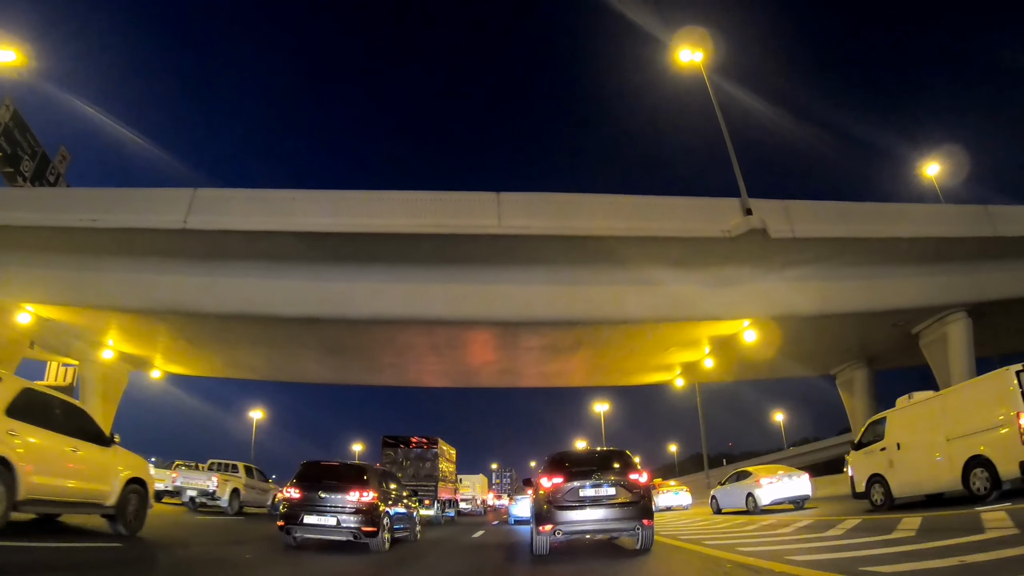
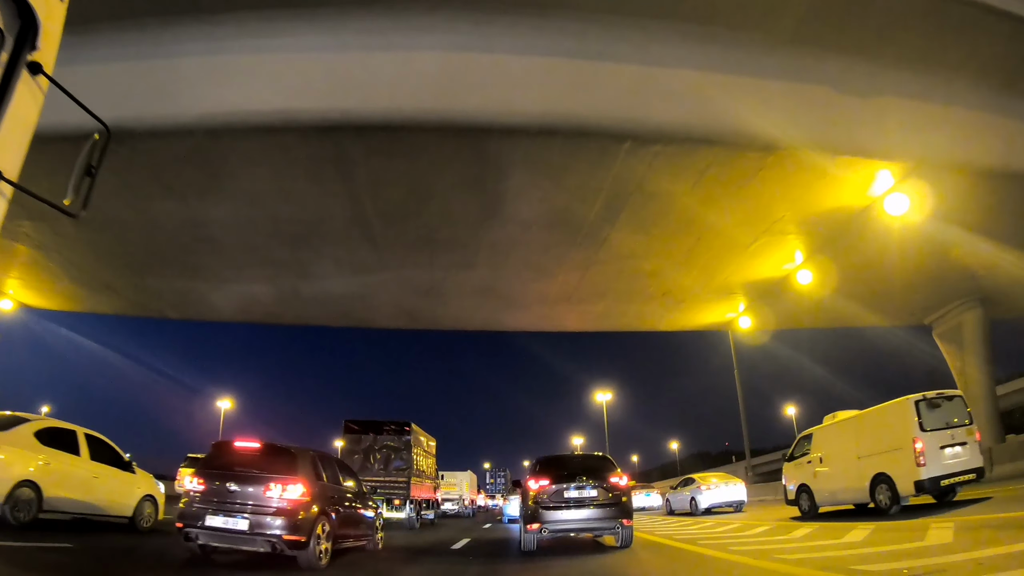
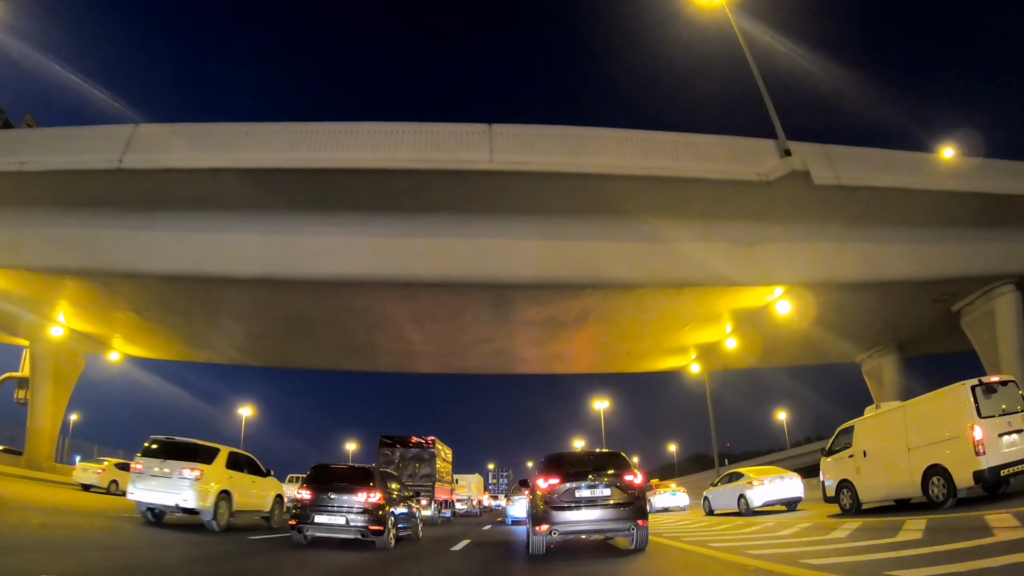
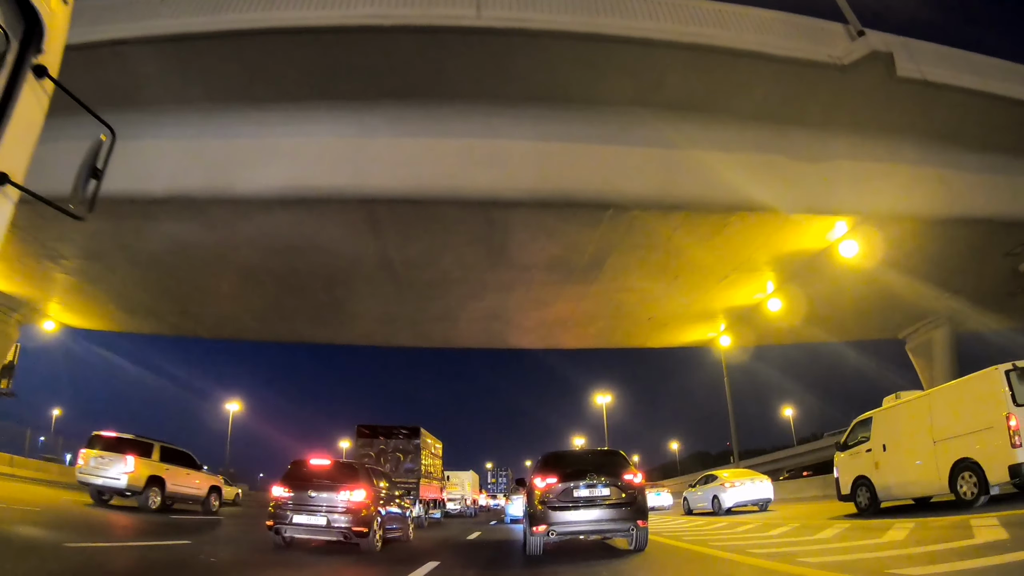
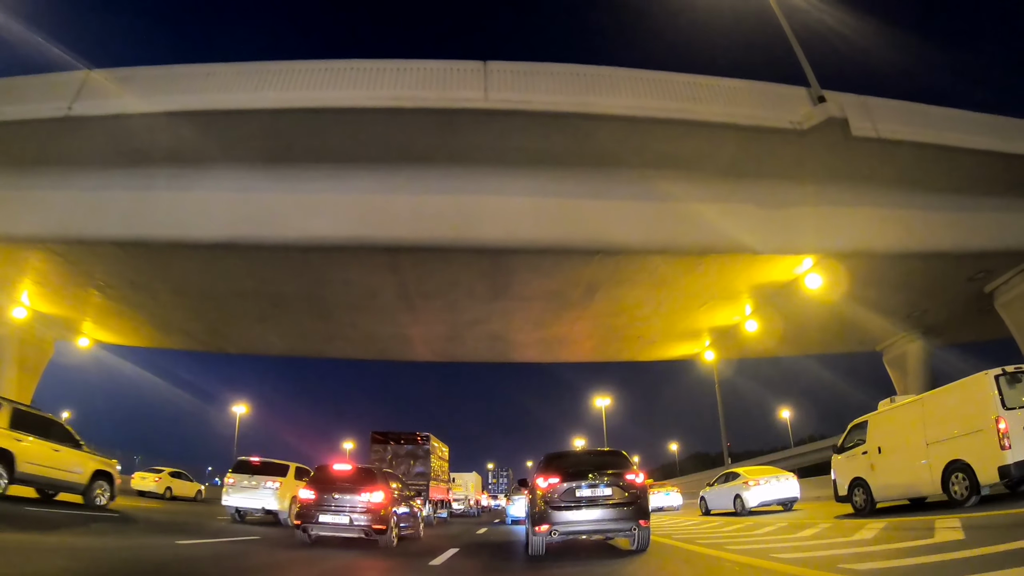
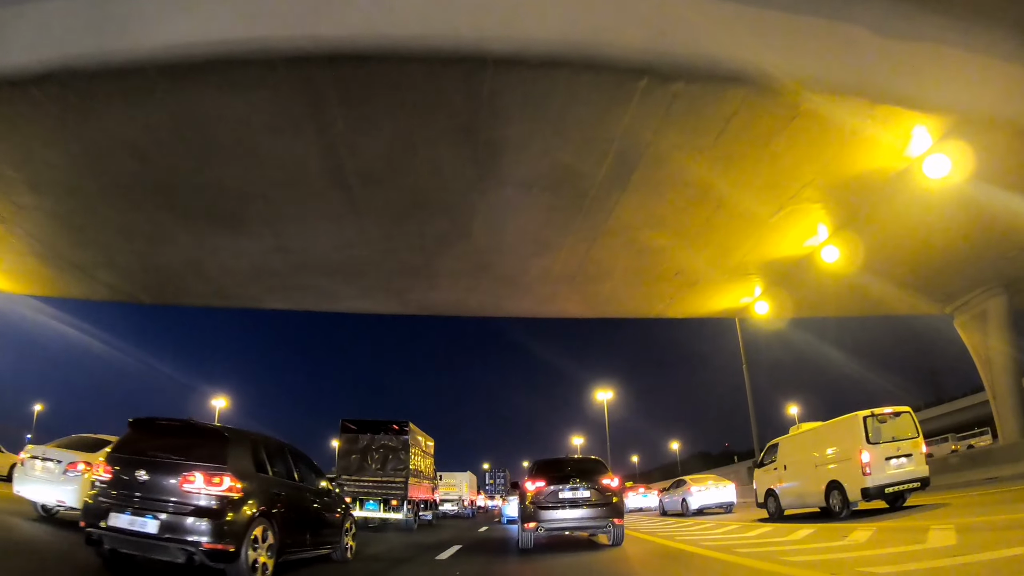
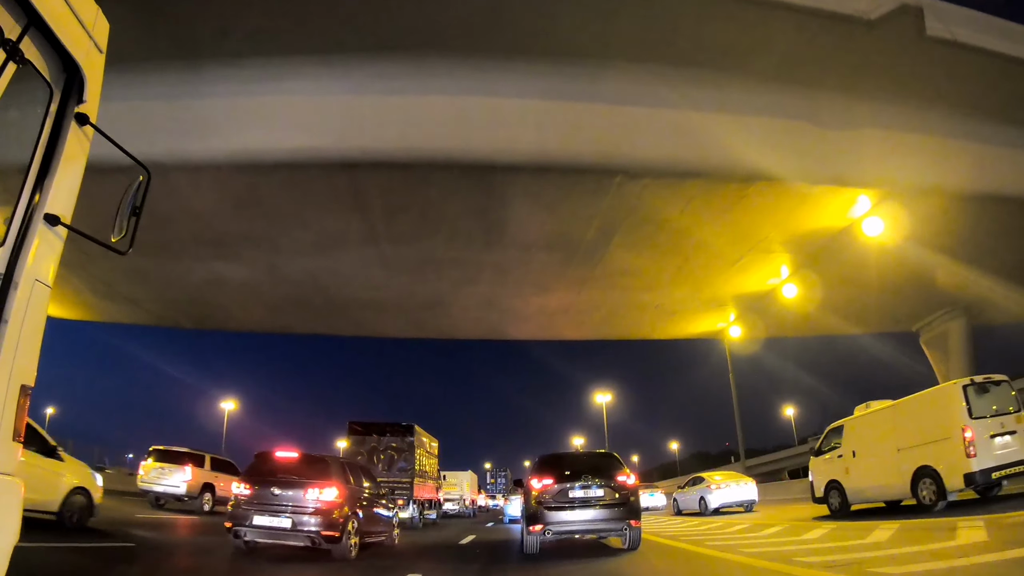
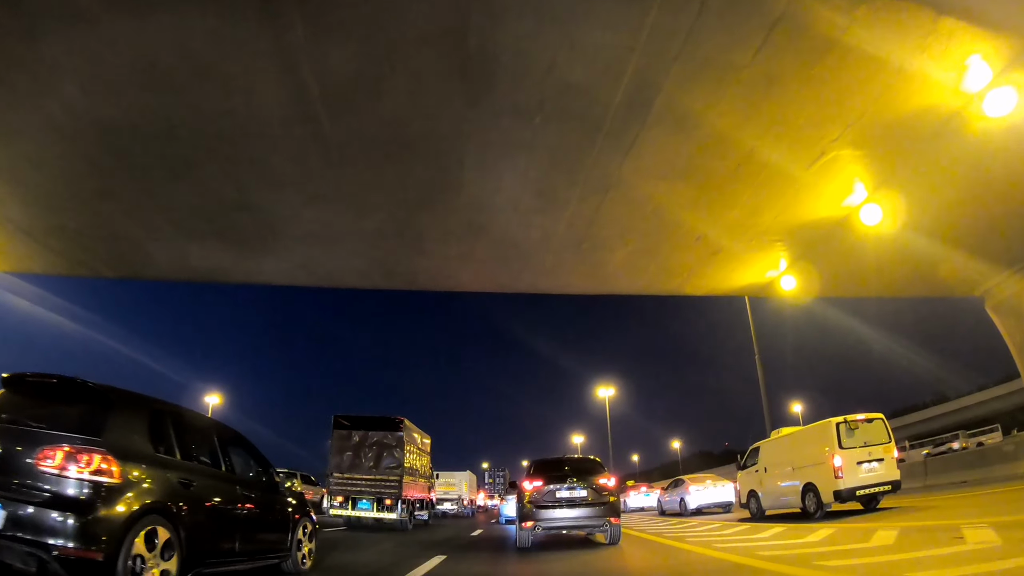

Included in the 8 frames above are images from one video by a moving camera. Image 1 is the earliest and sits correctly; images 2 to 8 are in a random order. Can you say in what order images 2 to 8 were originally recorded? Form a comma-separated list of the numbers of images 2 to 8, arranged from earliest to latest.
3, 5, 4, 7, 2, 6, 8
